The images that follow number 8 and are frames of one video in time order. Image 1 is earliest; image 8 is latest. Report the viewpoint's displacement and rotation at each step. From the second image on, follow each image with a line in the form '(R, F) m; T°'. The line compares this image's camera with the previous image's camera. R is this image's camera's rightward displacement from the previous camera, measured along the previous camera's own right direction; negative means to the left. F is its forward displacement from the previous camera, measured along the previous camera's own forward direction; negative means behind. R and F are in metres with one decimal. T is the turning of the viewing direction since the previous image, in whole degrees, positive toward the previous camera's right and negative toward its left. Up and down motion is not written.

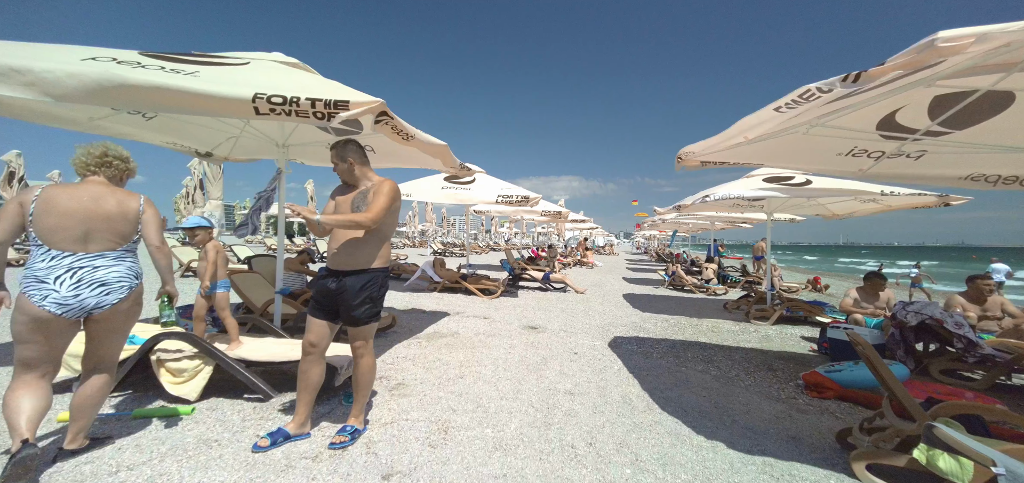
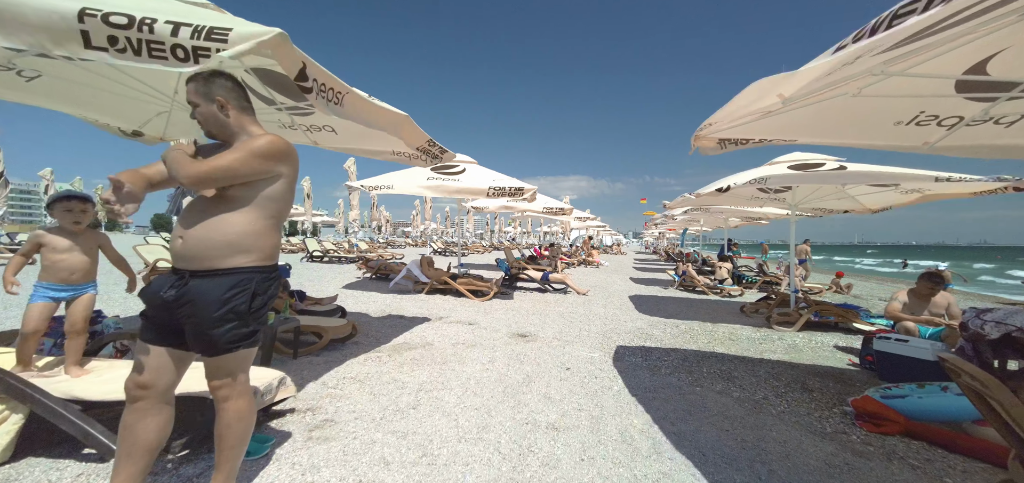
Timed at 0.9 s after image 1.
(+0.2, +0.6) m; -1°
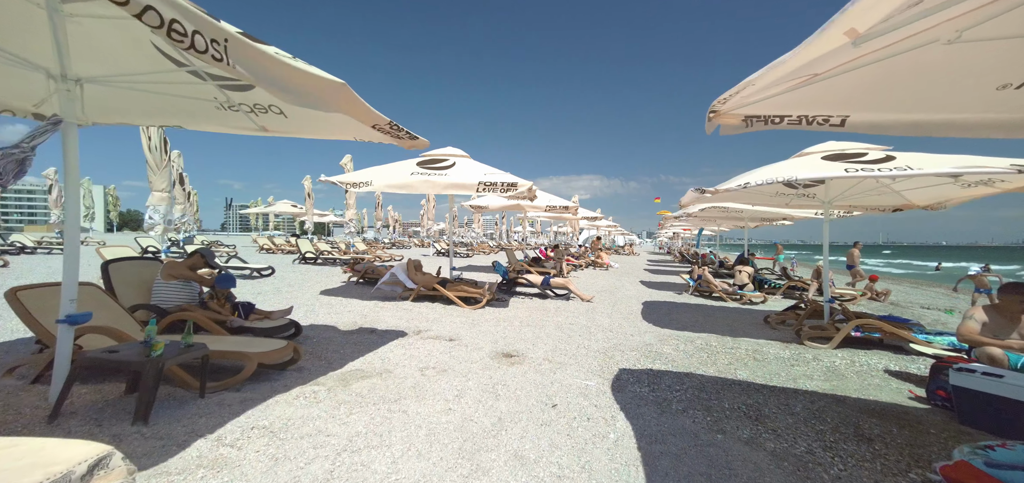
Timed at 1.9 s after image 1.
(+0.3, +0.6) m; -2°
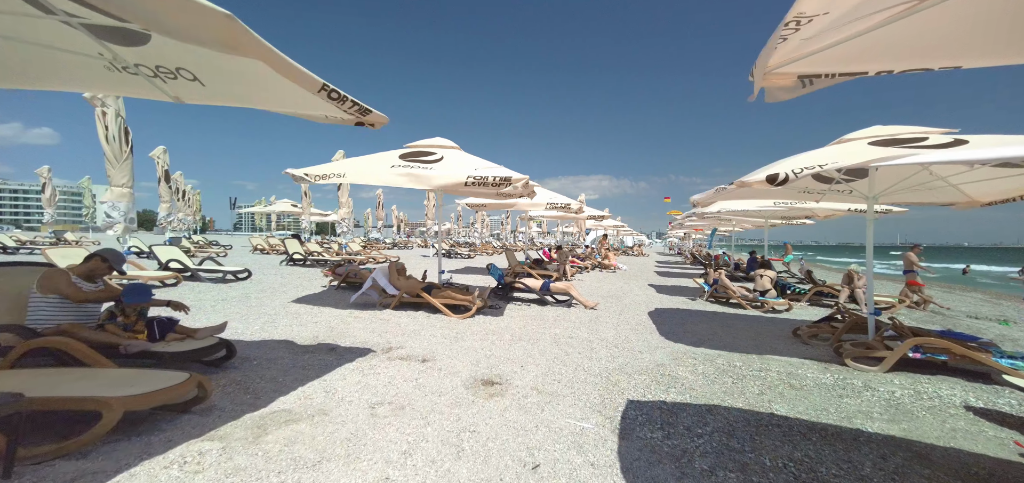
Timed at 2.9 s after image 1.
(+0.2, +0.7) m; -1°
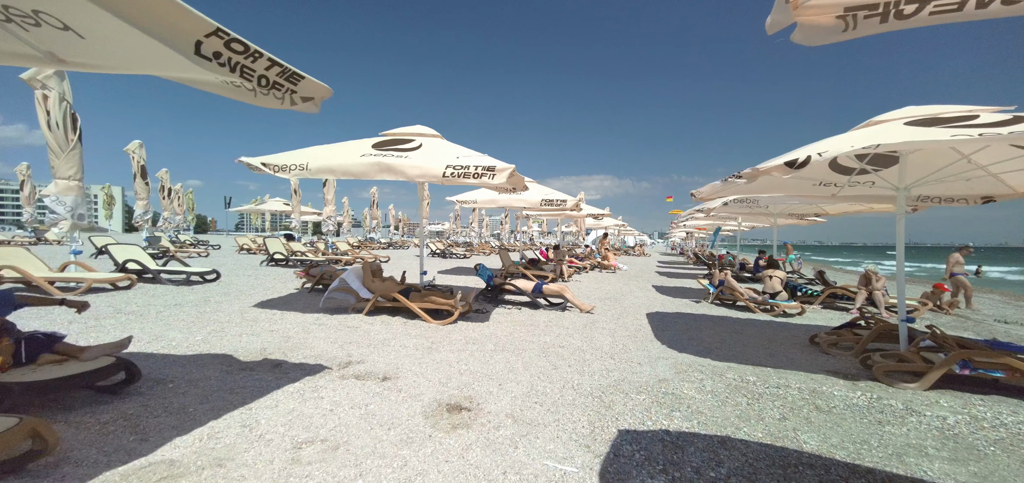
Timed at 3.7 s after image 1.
(+0.2, +0.5) m; 0°
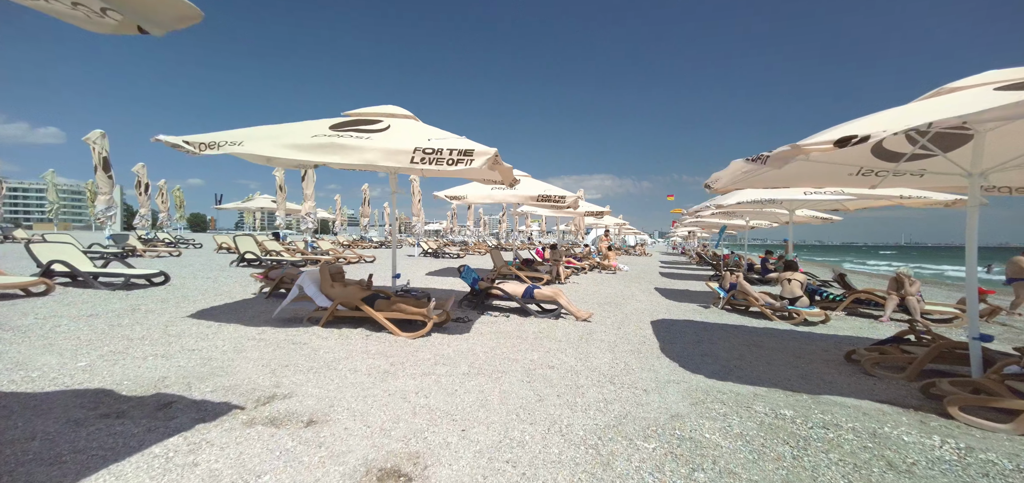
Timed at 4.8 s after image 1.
(+0.2, +0.8) m; 0°
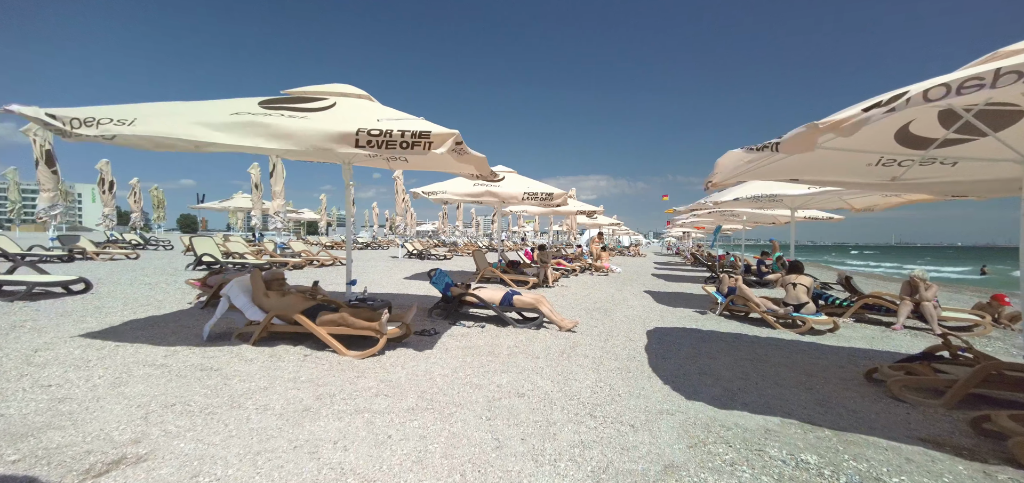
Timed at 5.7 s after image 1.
(+0.3, +0.6) m; +1°
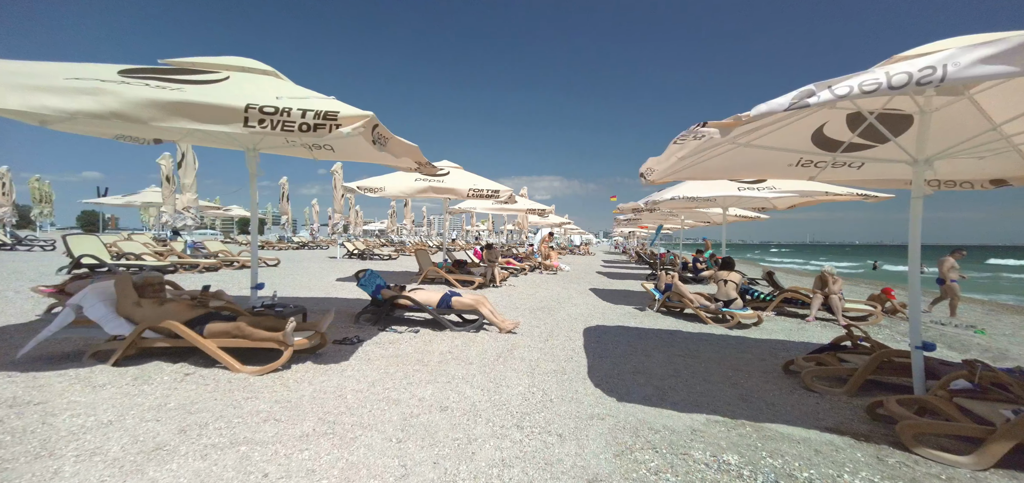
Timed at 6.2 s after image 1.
(+0.3, +0.2) m; +7°
